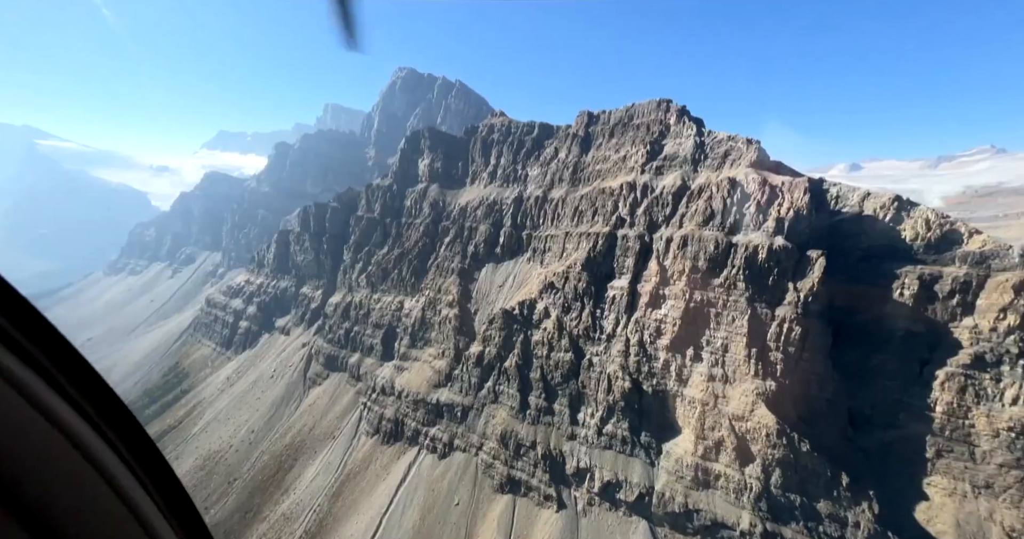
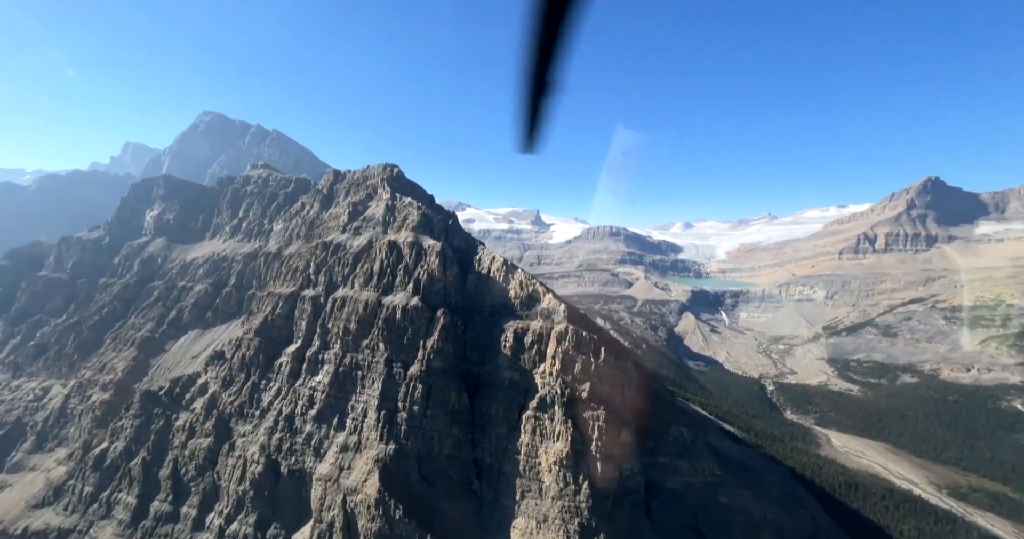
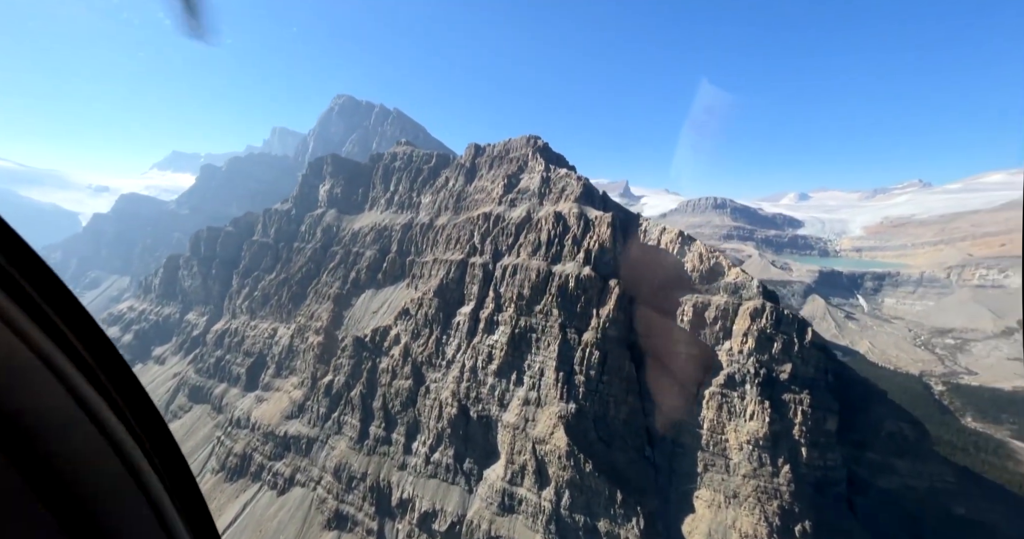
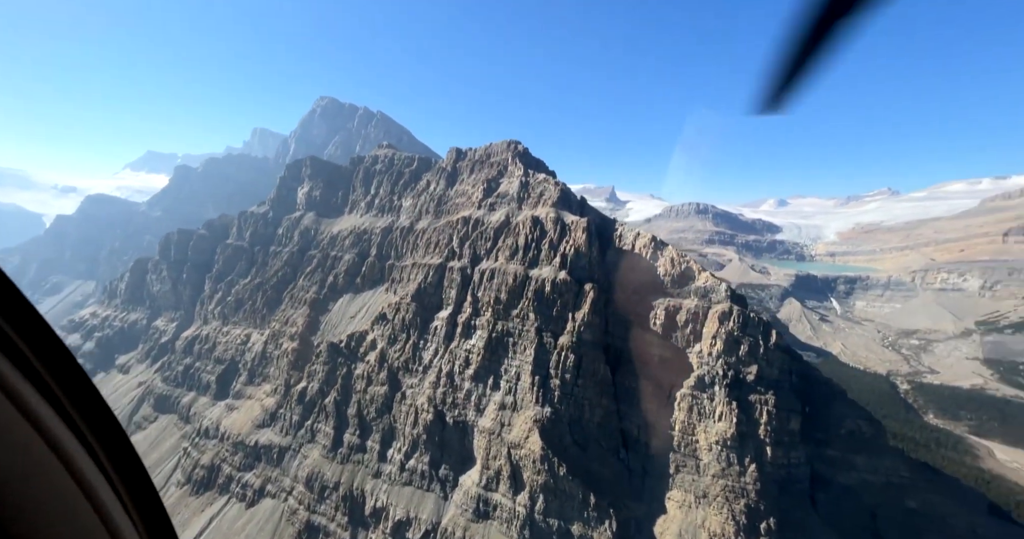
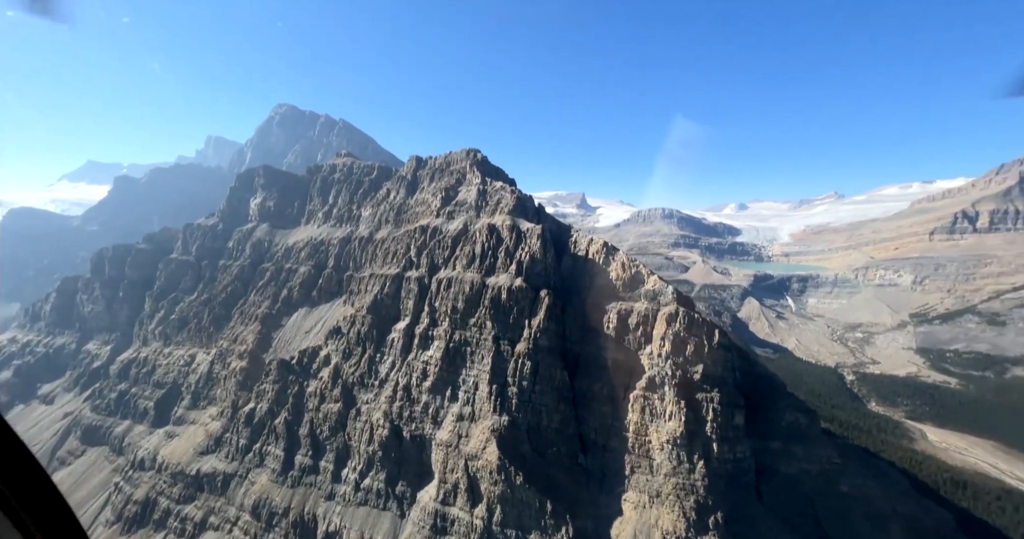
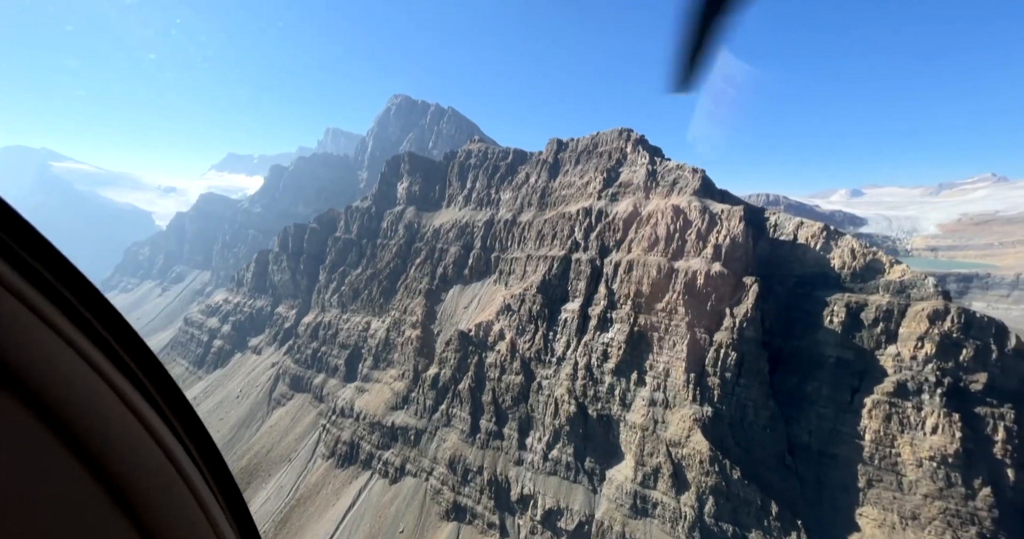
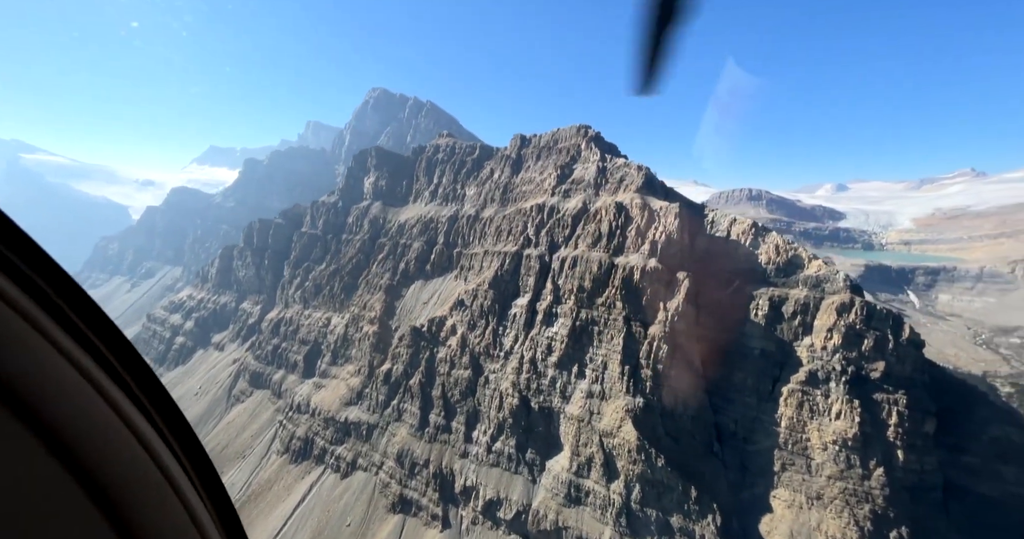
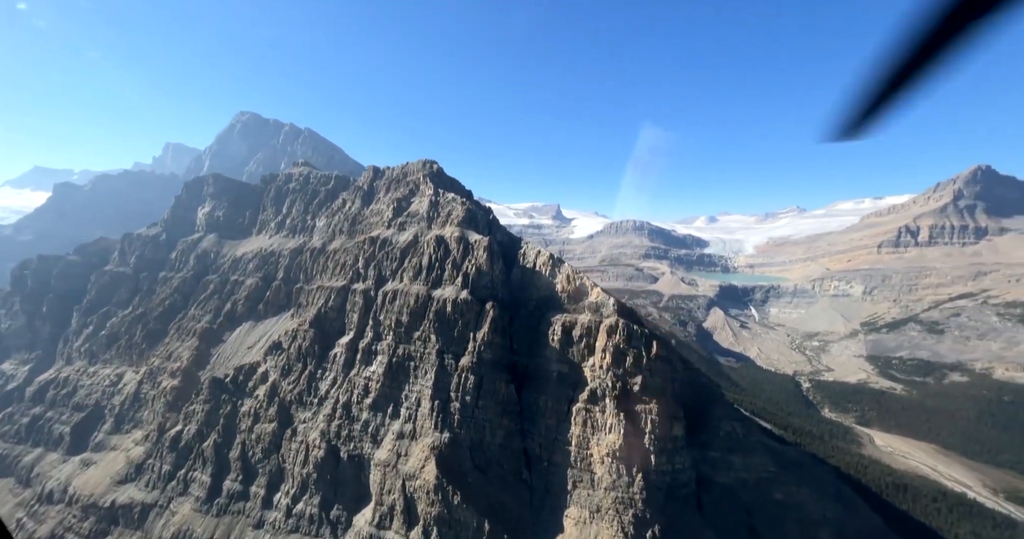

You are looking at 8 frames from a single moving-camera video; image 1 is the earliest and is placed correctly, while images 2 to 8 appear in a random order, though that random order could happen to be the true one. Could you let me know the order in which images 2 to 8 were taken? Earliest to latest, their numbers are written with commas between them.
6, 7, 3, 4, 5, 8, 2
